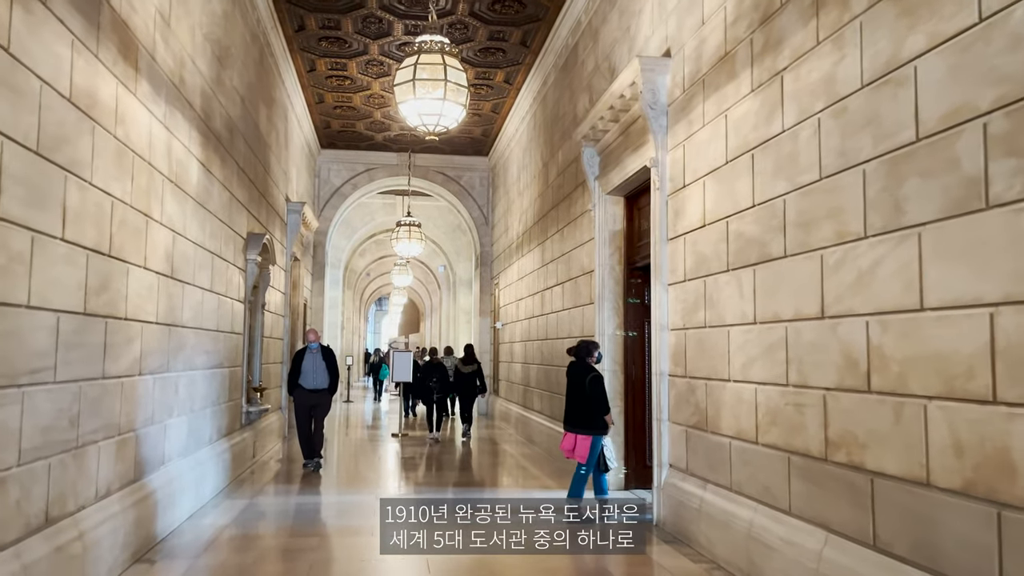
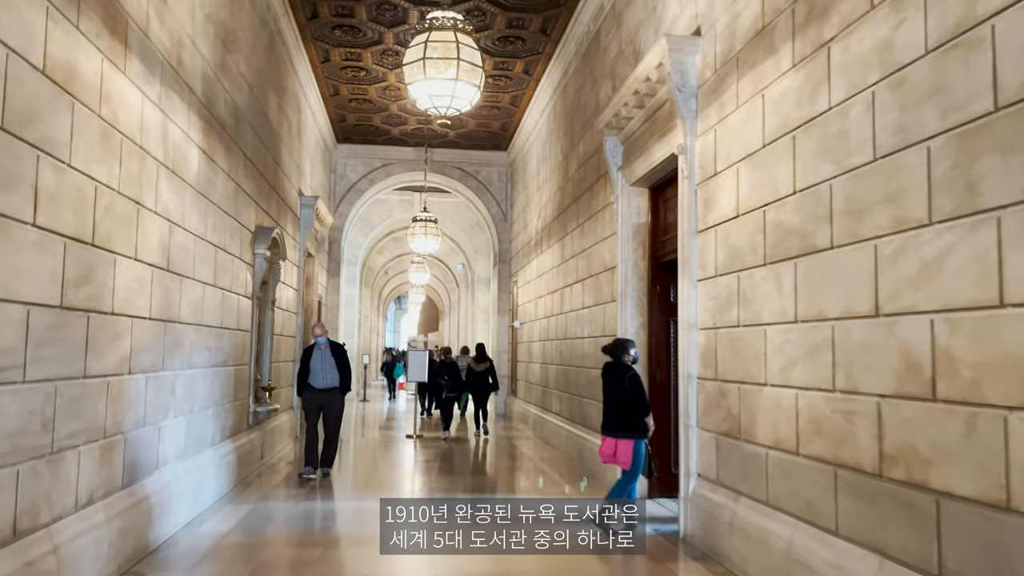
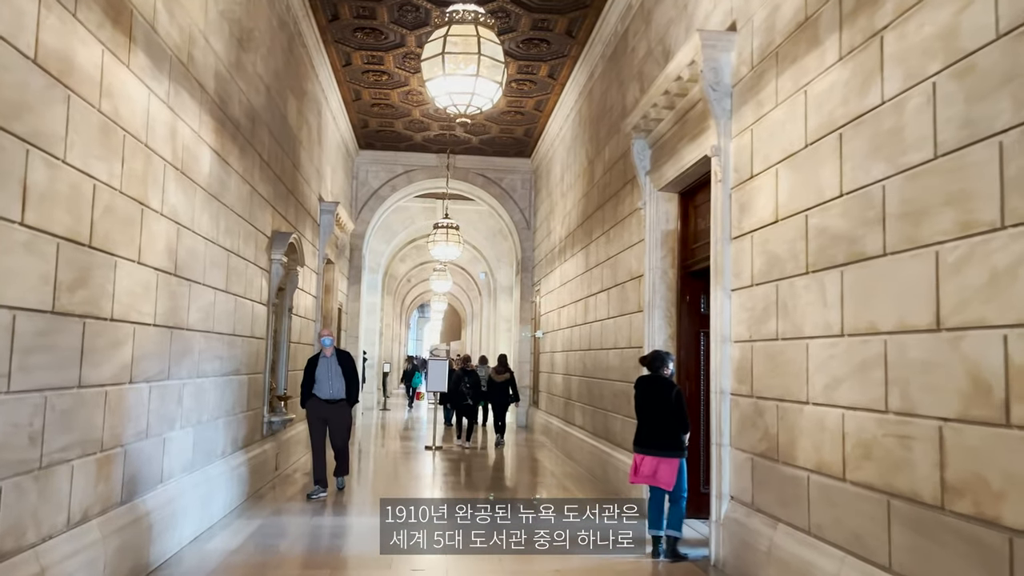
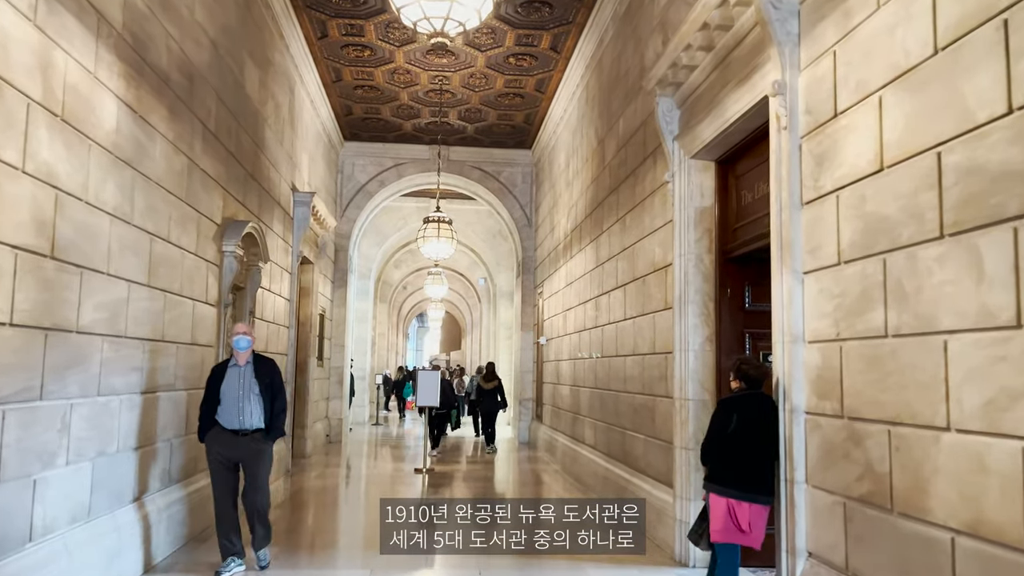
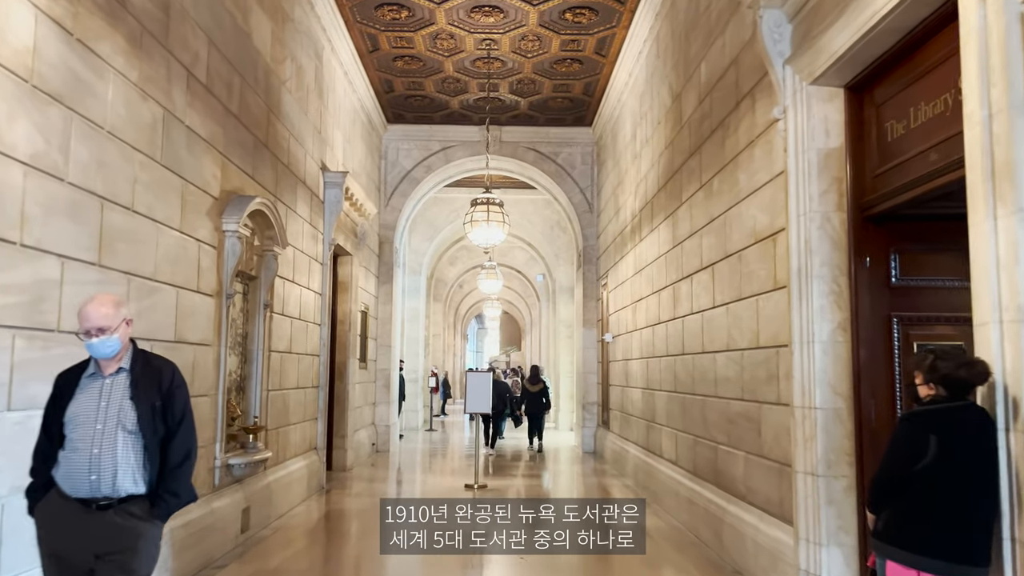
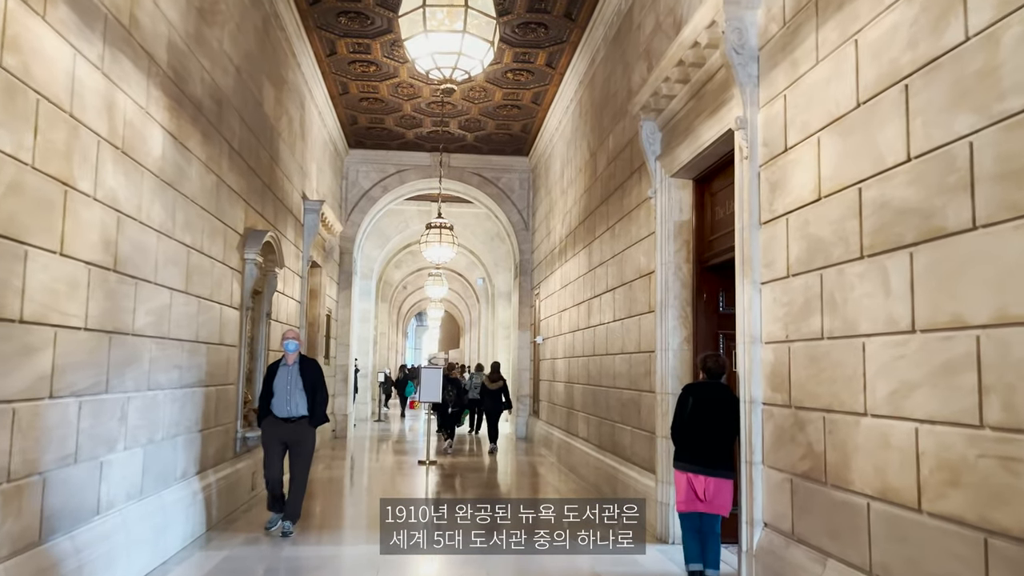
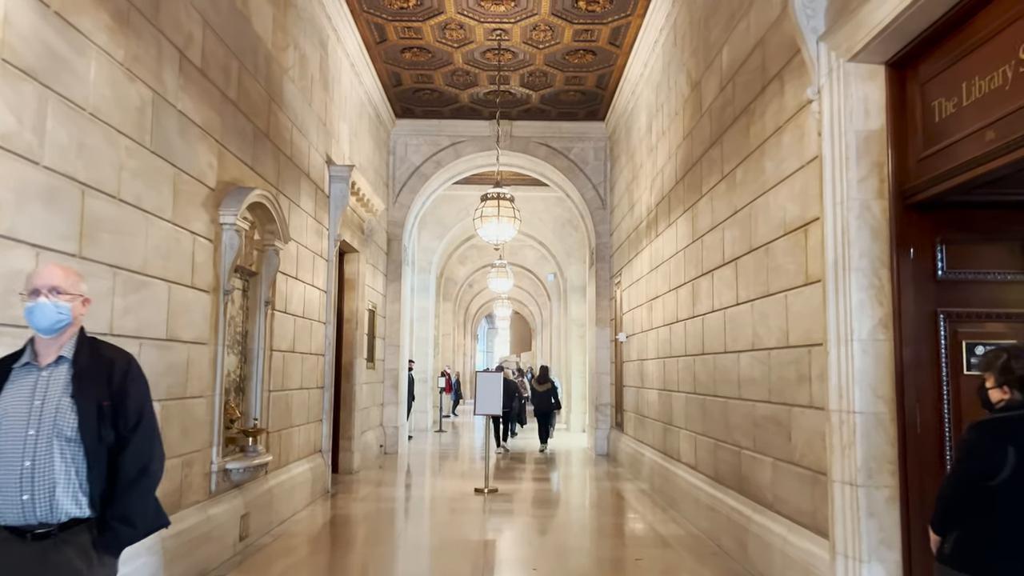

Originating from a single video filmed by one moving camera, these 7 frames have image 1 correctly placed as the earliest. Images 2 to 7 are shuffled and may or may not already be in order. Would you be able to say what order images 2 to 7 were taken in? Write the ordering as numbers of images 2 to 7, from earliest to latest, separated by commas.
2, 3, 6, 4, 5, 7
